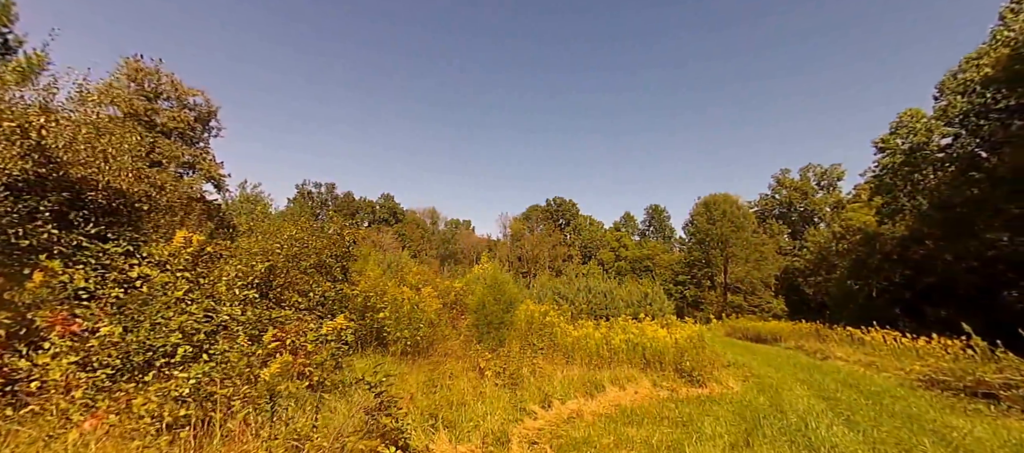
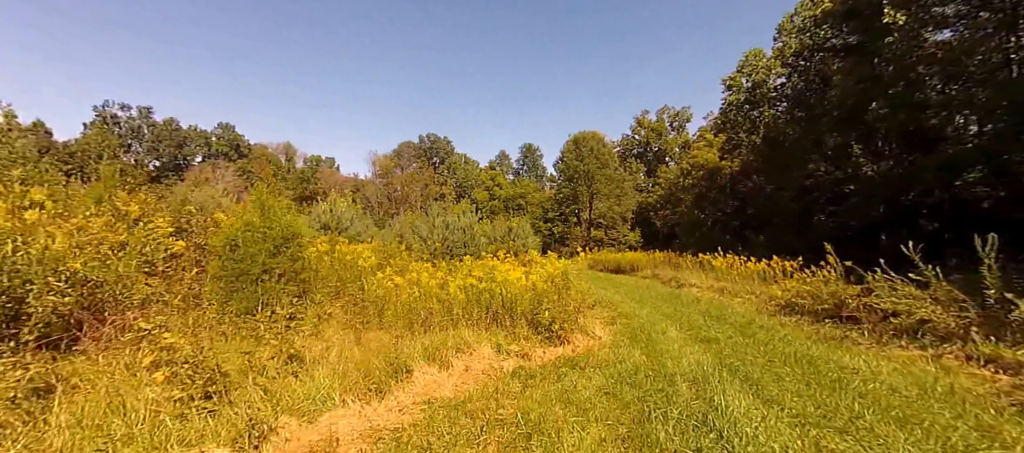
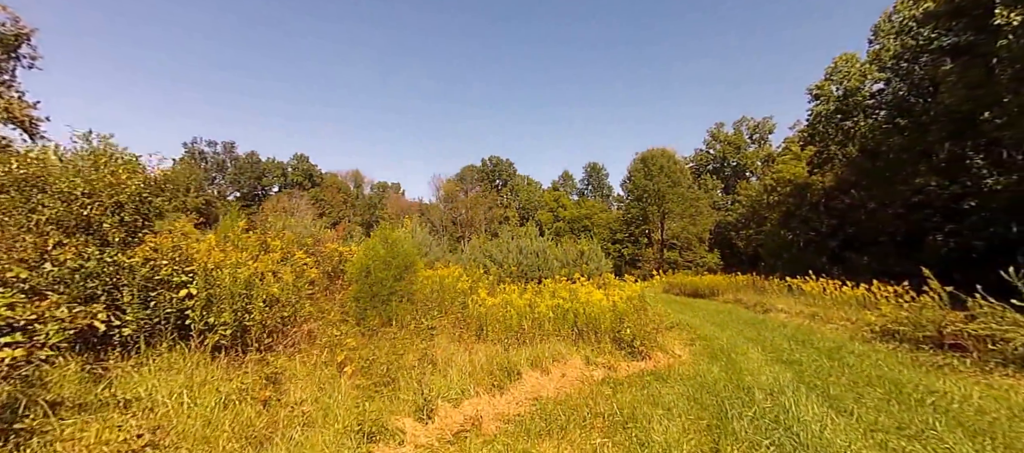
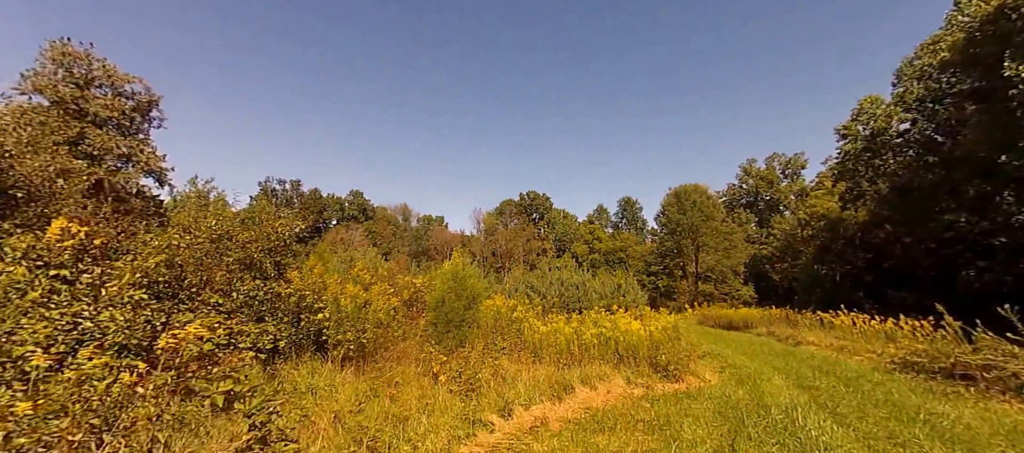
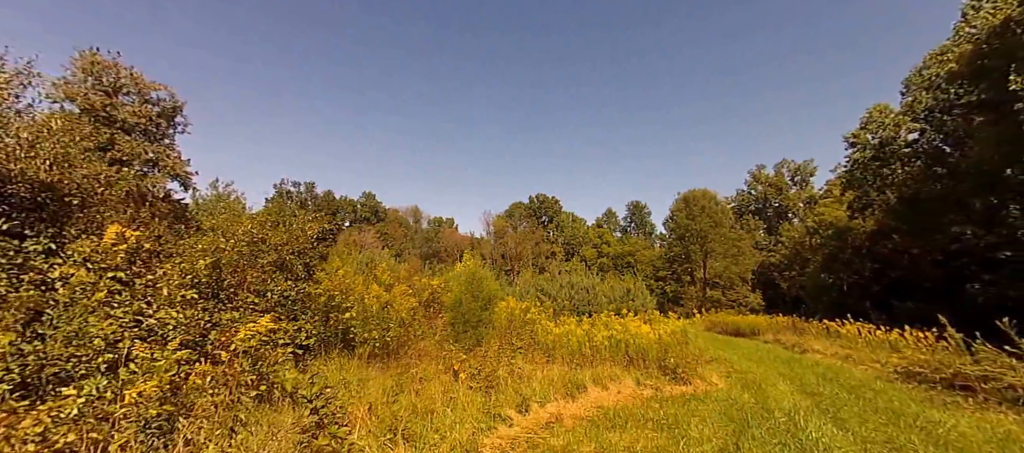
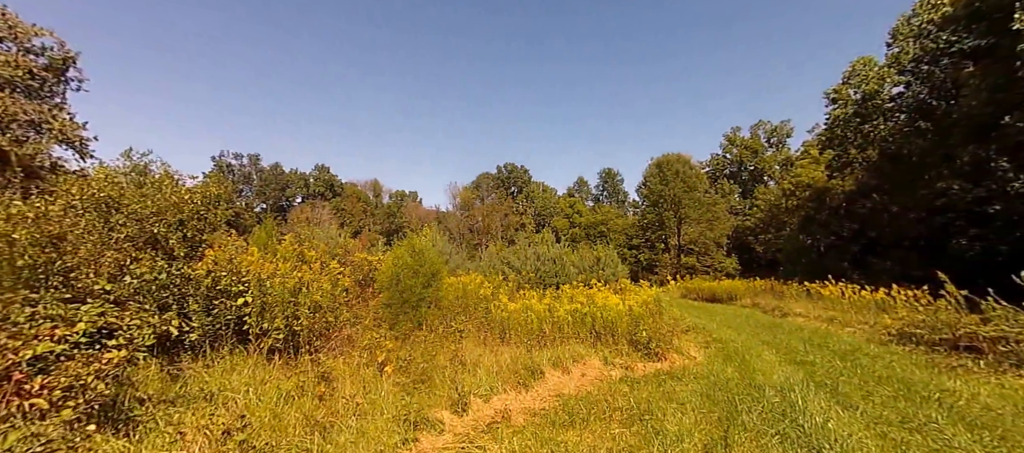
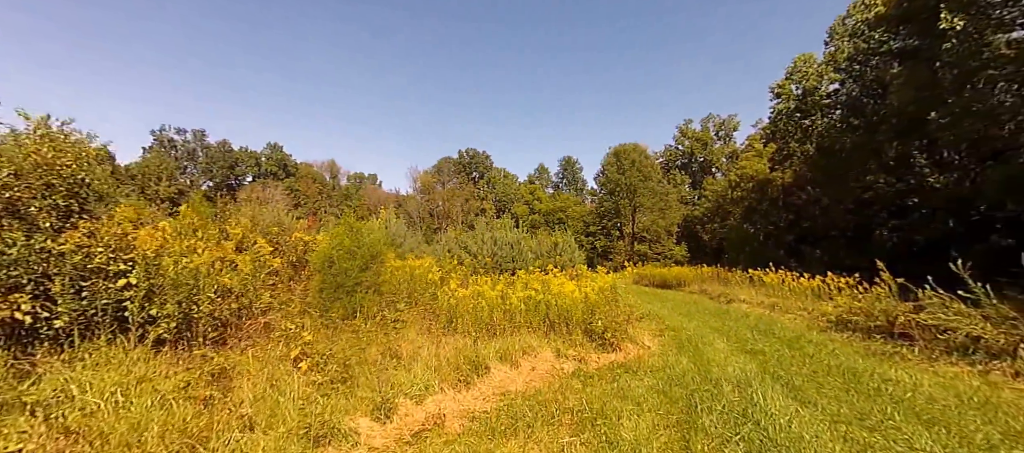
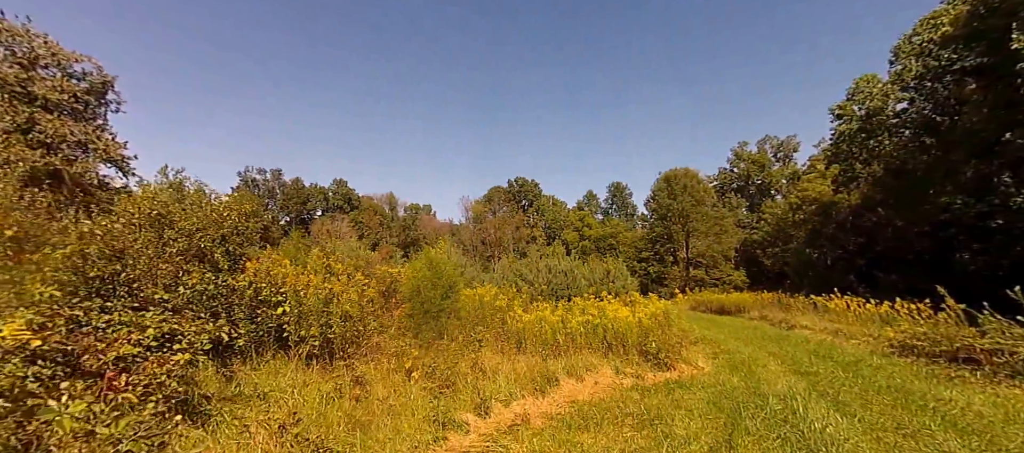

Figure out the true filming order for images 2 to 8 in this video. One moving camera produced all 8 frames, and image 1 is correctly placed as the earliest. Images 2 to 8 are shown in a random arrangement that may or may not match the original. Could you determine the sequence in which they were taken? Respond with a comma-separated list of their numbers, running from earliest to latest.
5, 4, 8, 6, 3, 7, 2
